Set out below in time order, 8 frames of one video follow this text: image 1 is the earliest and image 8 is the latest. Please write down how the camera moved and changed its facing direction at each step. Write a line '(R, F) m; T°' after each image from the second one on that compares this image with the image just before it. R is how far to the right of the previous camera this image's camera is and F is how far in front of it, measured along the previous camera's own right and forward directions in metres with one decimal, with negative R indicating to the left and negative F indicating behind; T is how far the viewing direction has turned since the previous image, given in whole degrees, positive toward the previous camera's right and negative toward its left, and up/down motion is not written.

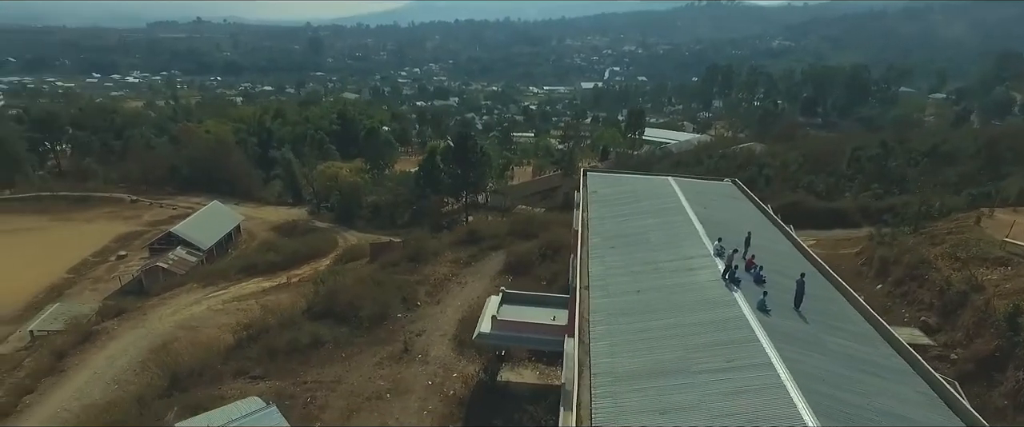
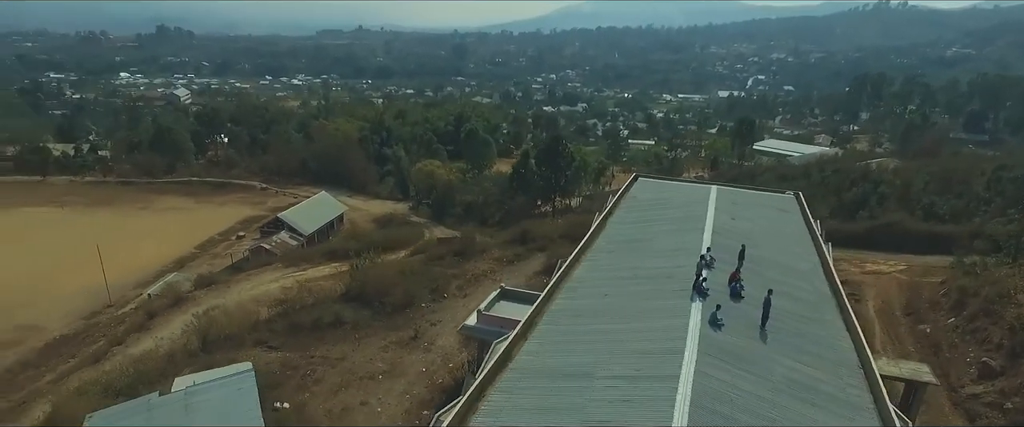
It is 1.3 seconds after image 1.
(+2.3, +0.1) m; -12°
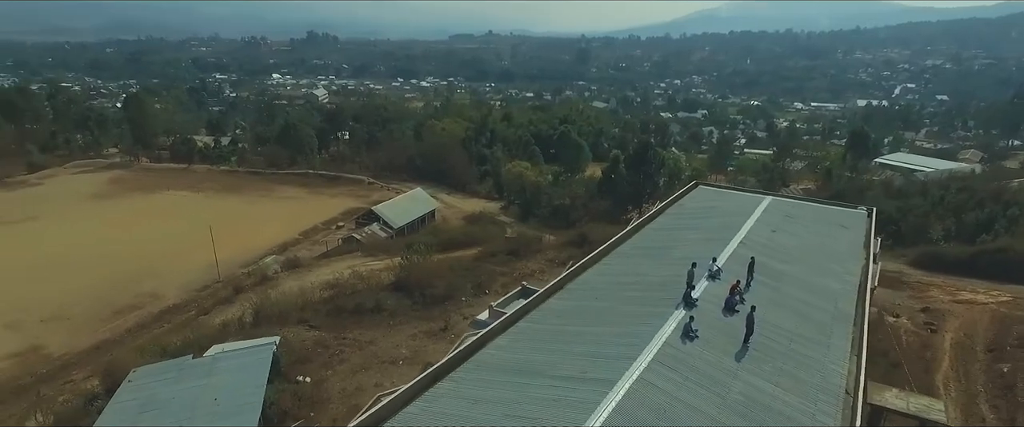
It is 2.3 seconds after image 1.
(+1.7, 0.0) m; -11°
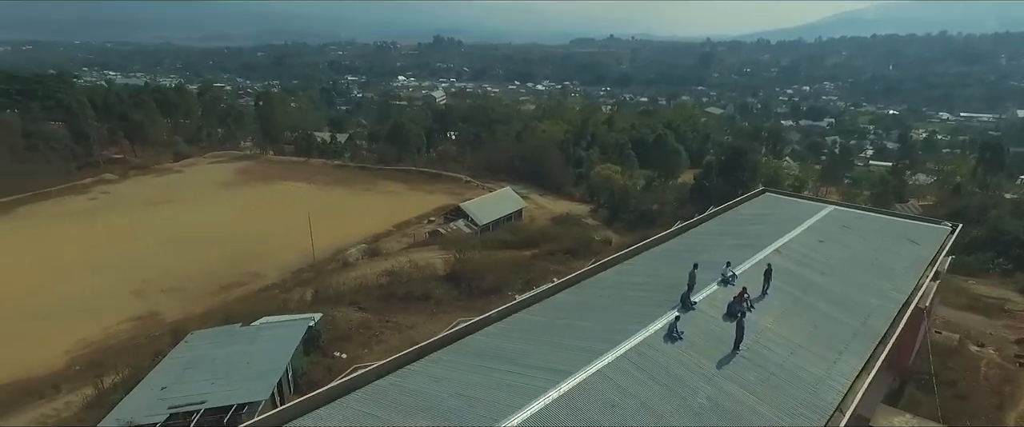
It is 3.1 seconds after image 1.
(+1.4, 0.0) m; -10°
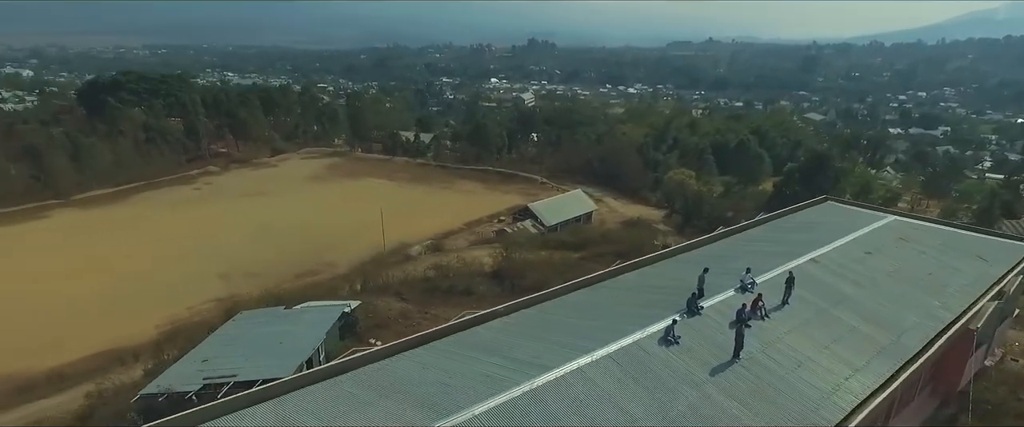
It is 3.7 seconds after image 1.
(+1.0, 0.0) m; -8°
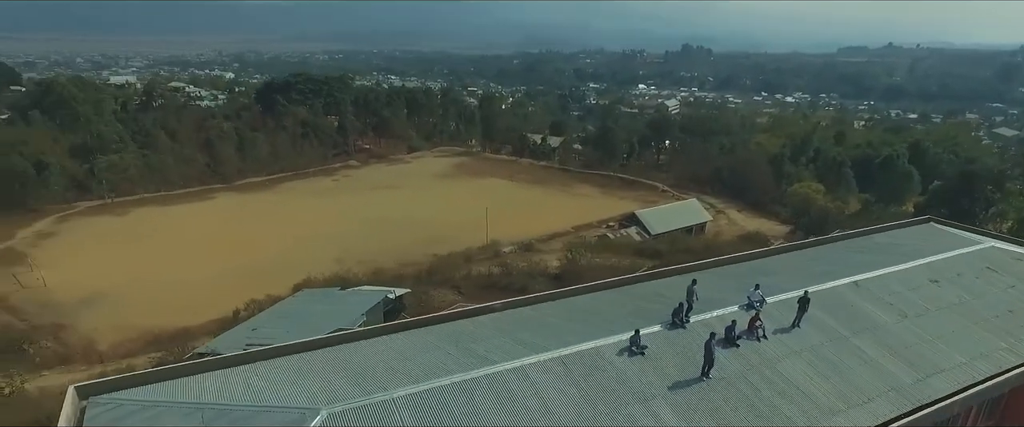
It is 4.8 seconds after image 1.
(+1.8, +0.2) m; -13°
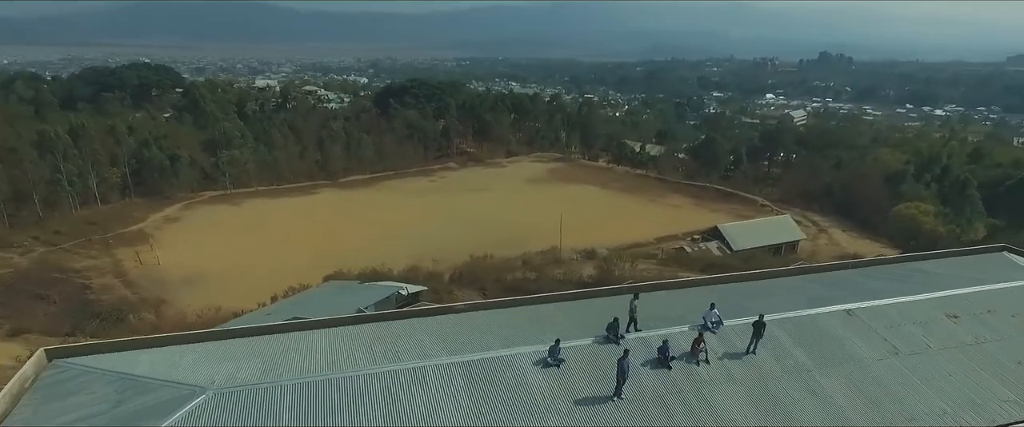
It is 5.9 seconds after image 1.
(+1.9, +0.3) m; -10°
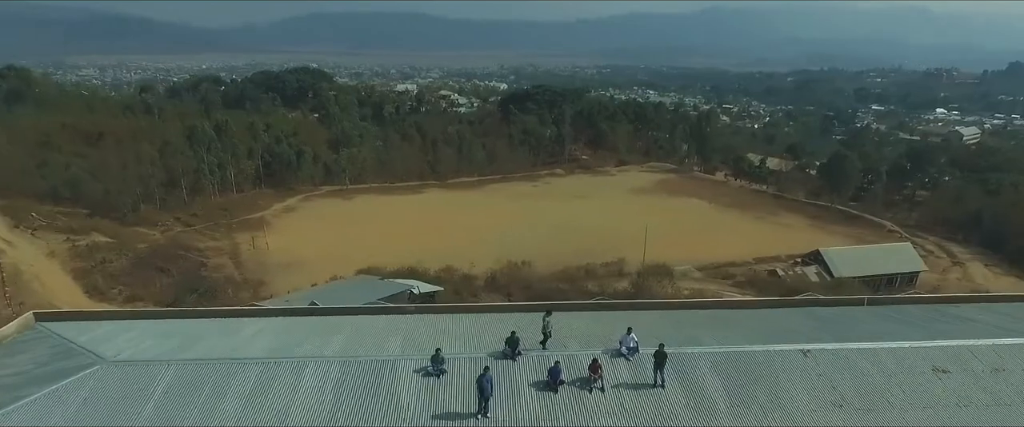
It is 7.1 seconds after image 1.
(+2.2, +0.5) m; -12°
